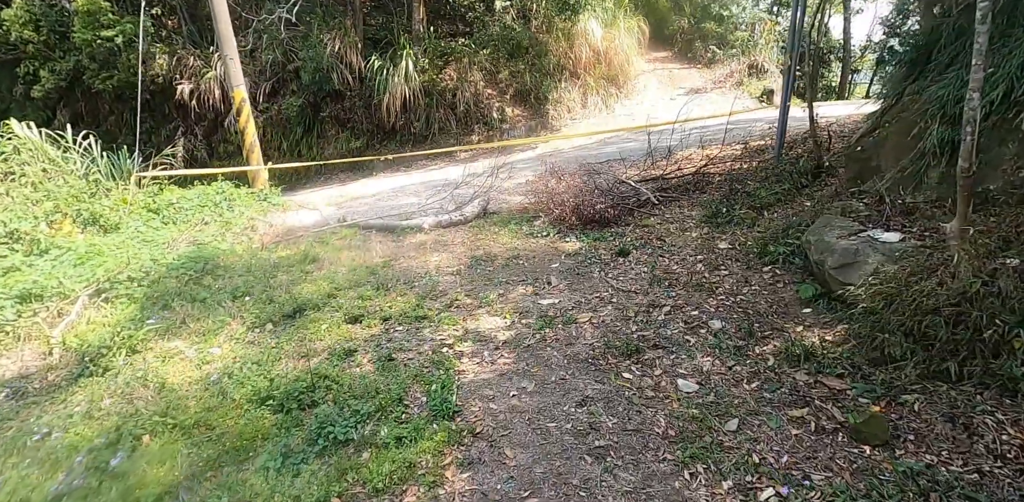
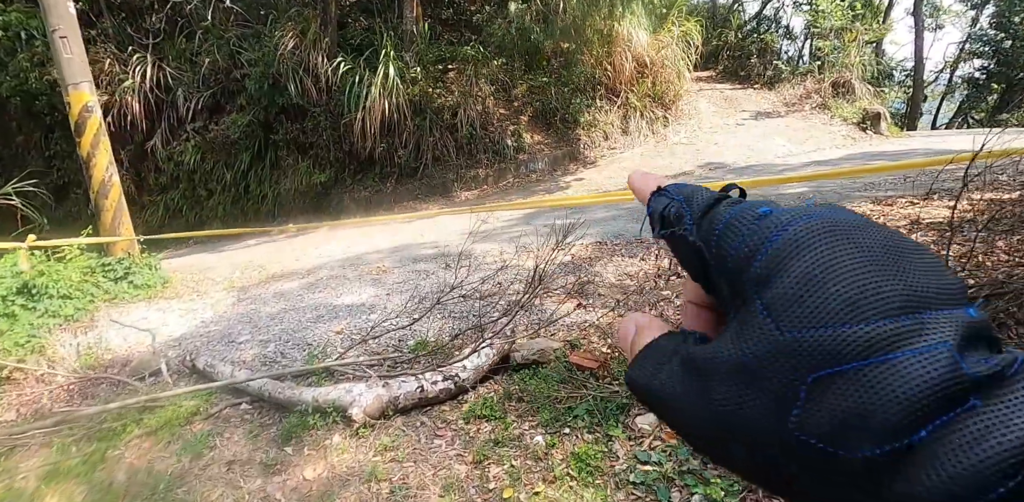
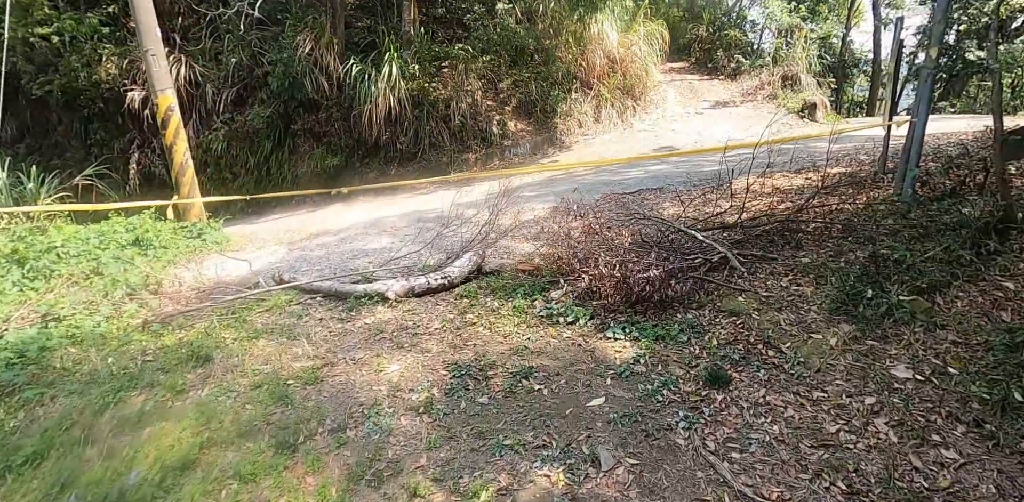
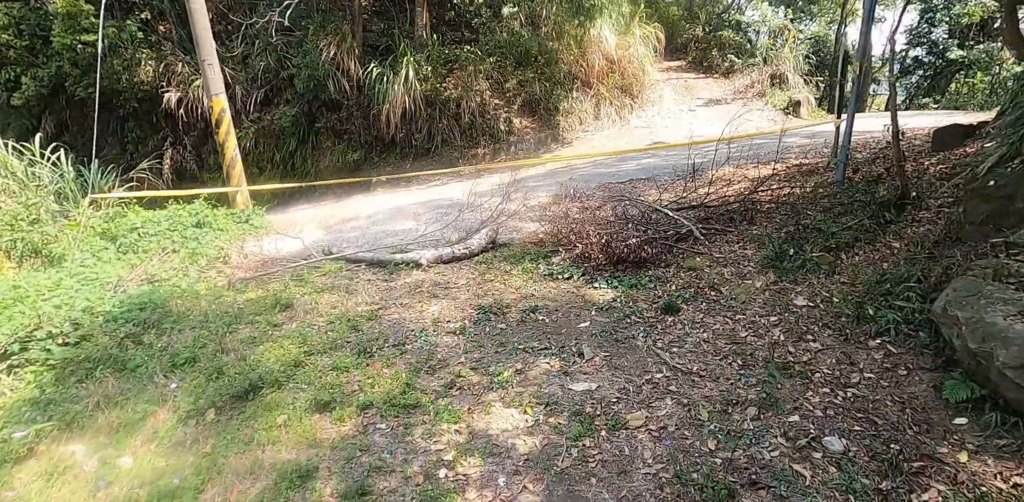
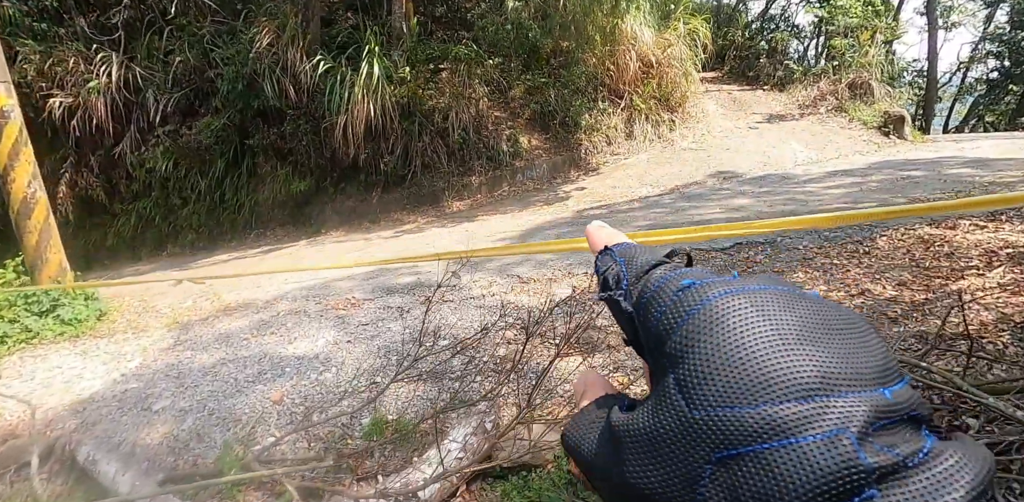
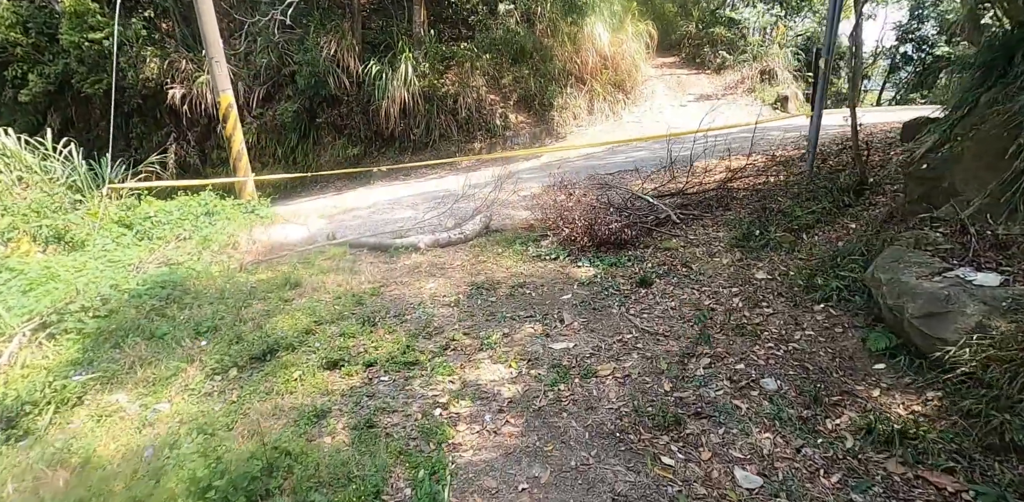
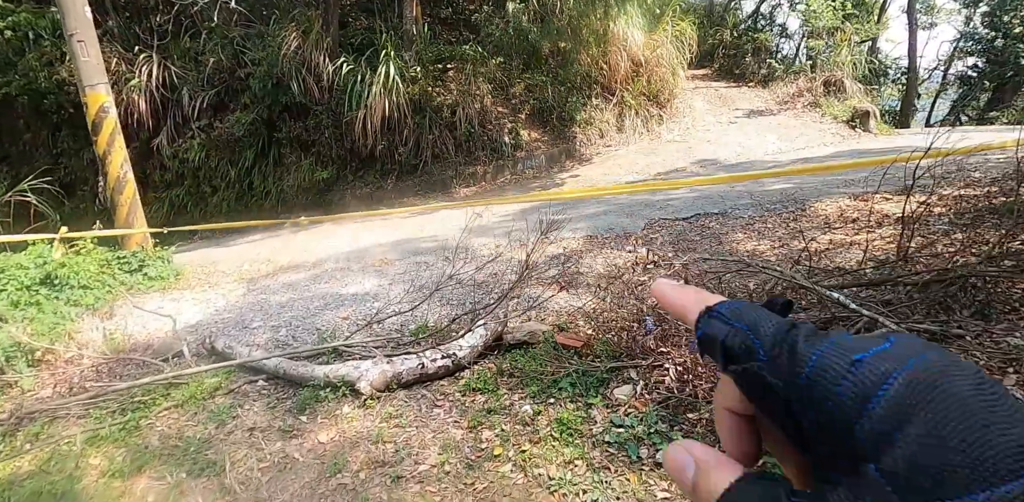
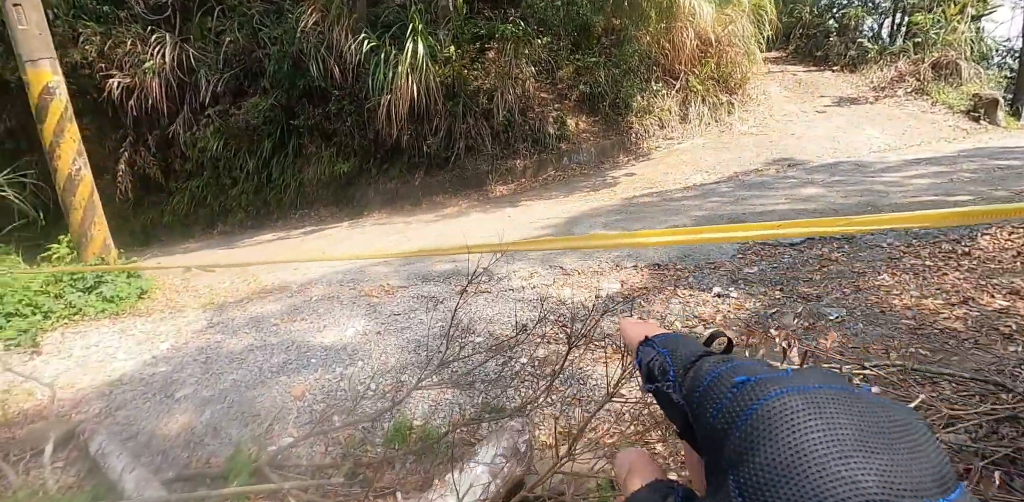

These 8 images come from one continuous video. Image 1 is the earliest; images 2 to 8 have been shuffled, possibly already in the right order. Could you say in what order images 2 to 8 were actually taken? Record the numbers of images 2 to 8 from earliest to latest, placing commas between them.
6, 4, 3, 7, 2, 5, 8
